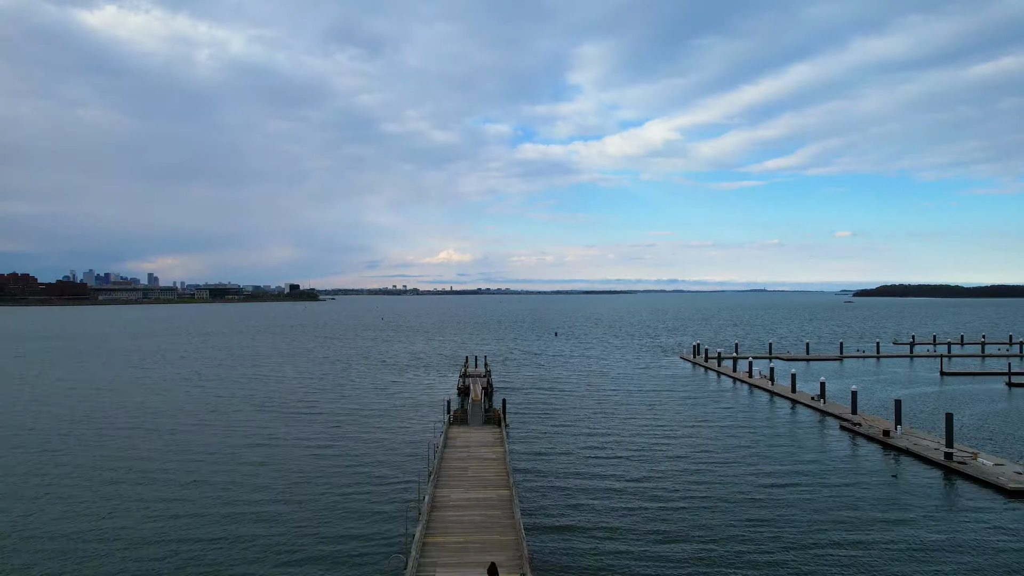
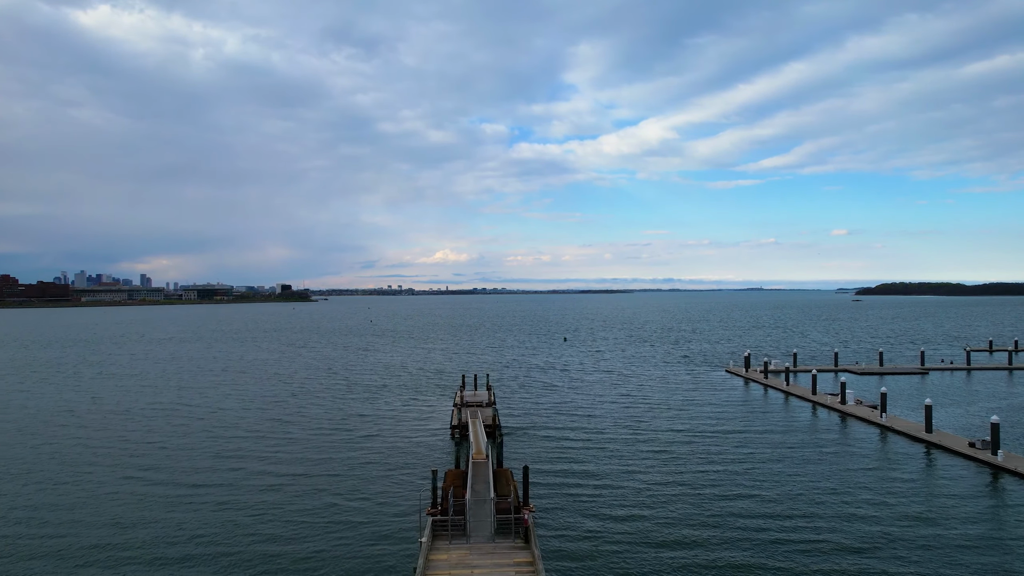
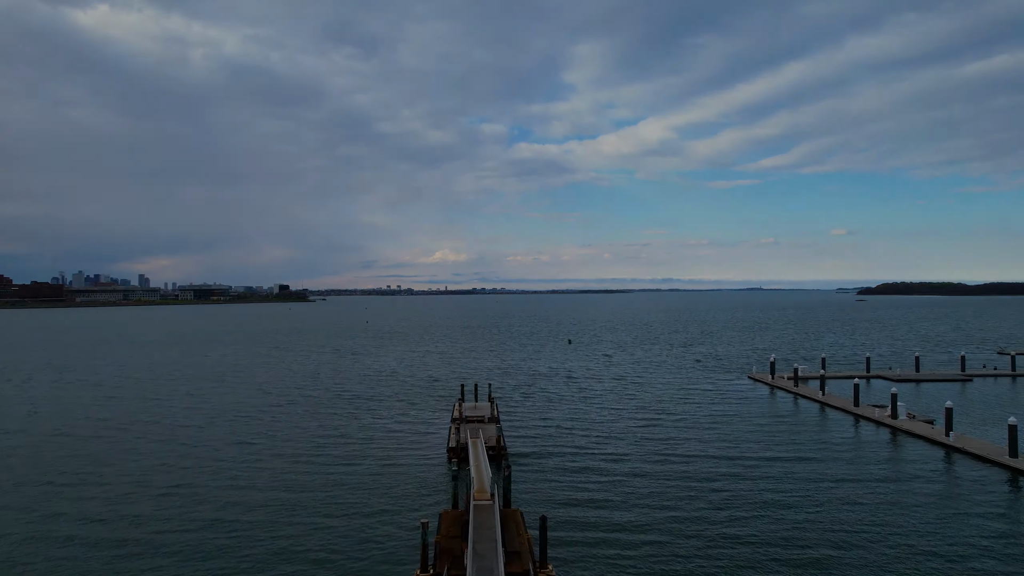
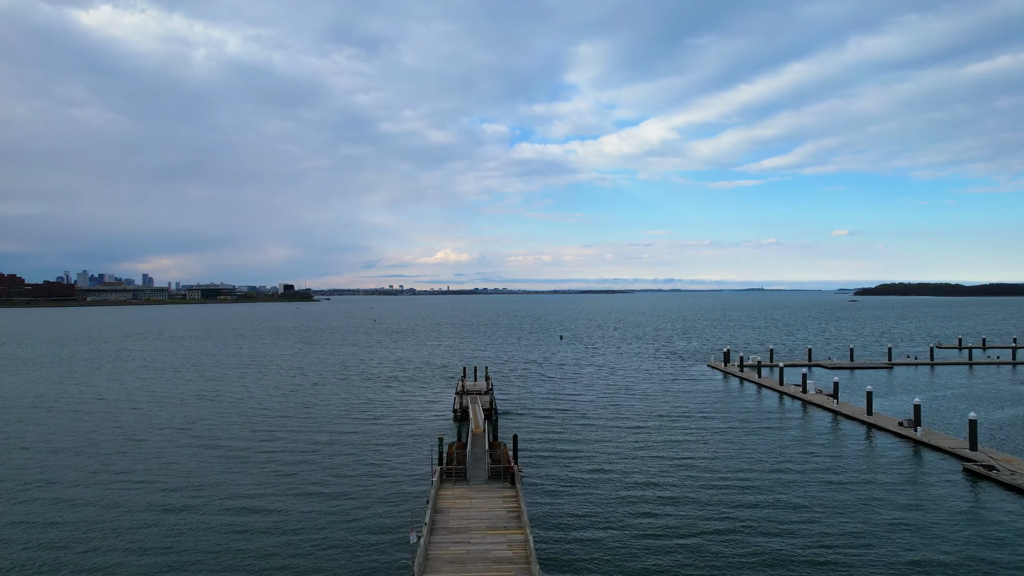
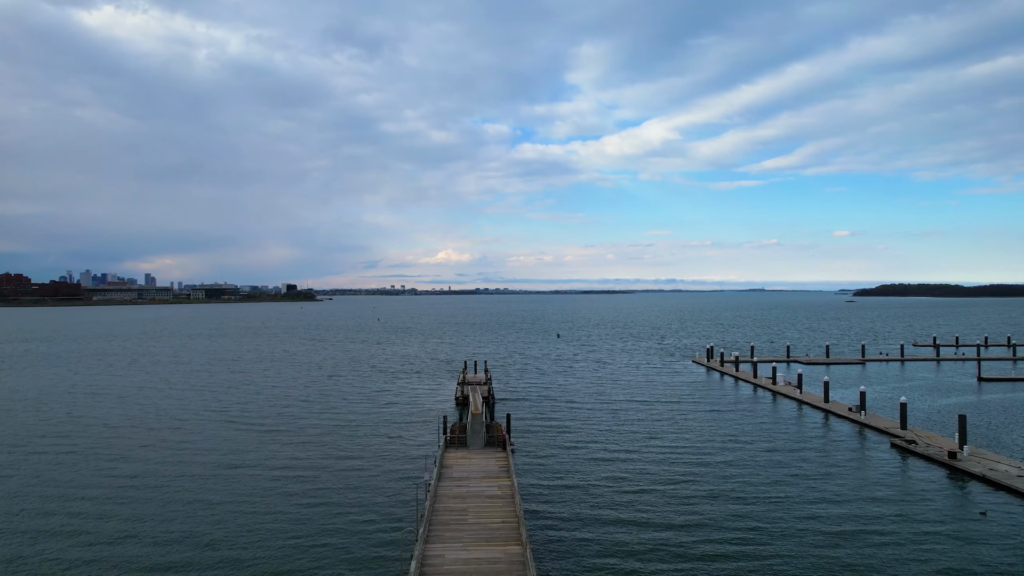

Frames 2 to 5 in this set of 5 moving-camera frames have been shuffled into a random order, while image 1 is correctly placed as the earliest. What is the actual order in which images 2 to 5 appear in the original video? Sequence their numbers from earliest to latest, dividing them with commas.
5, 4, 2, 3
